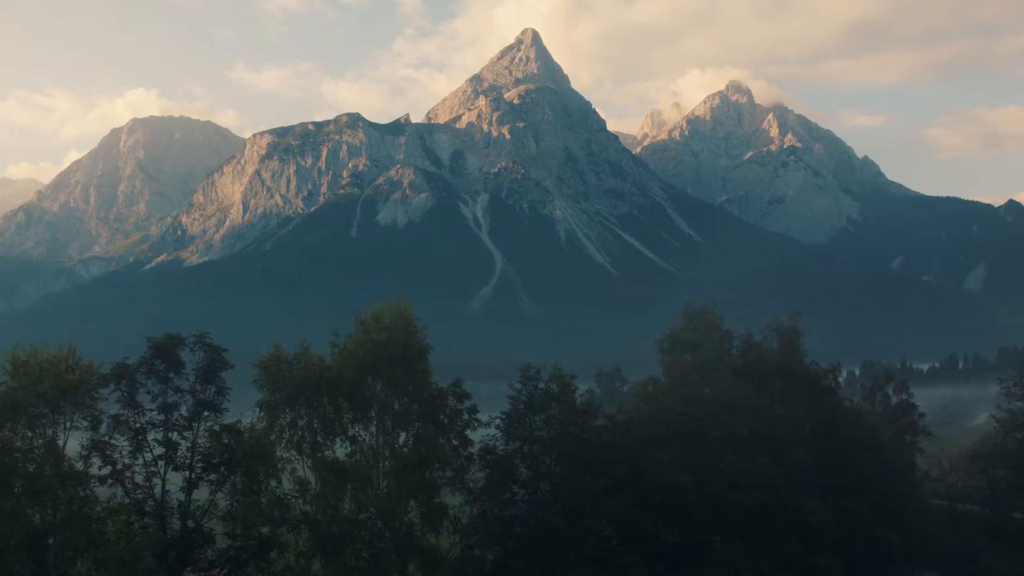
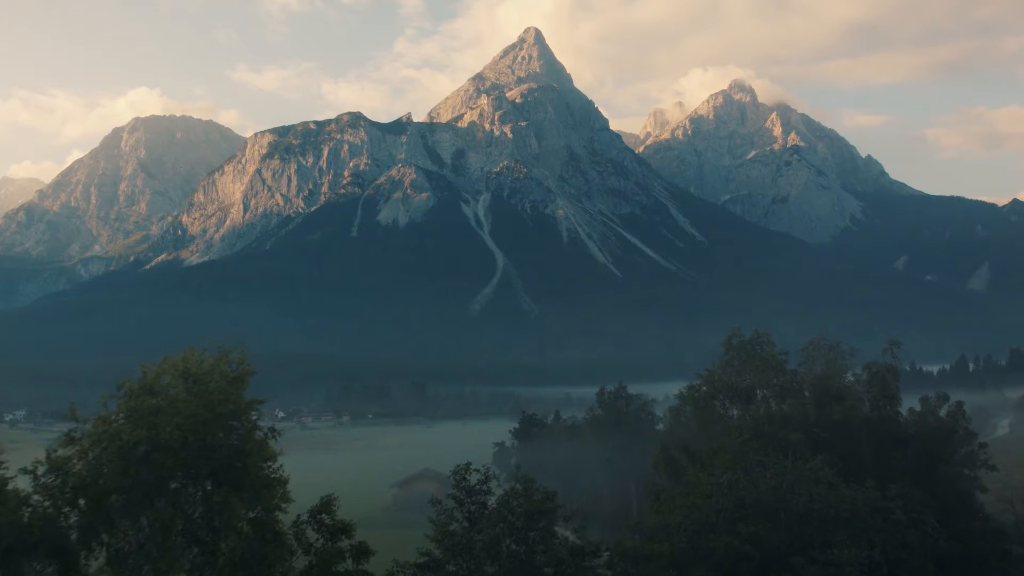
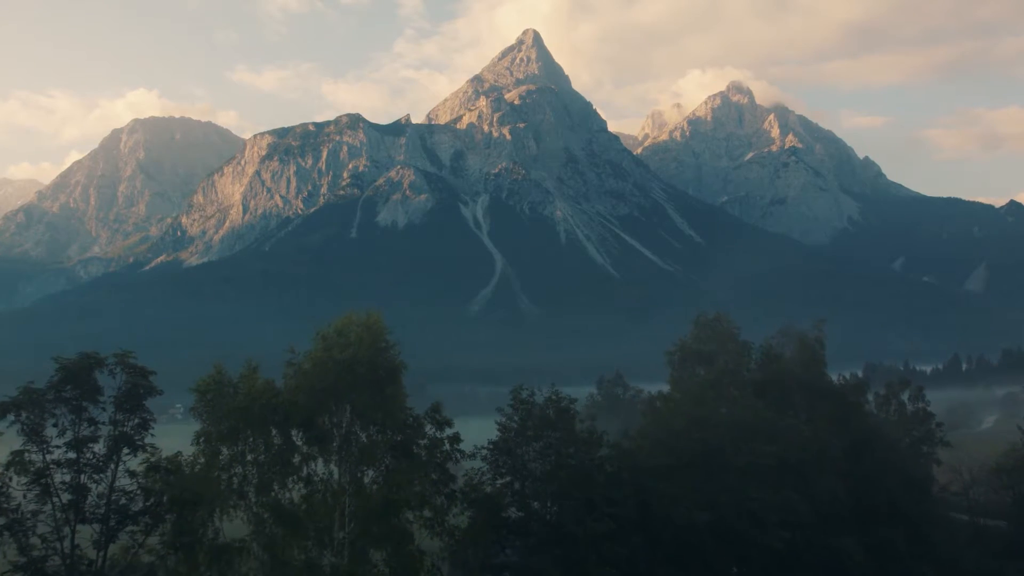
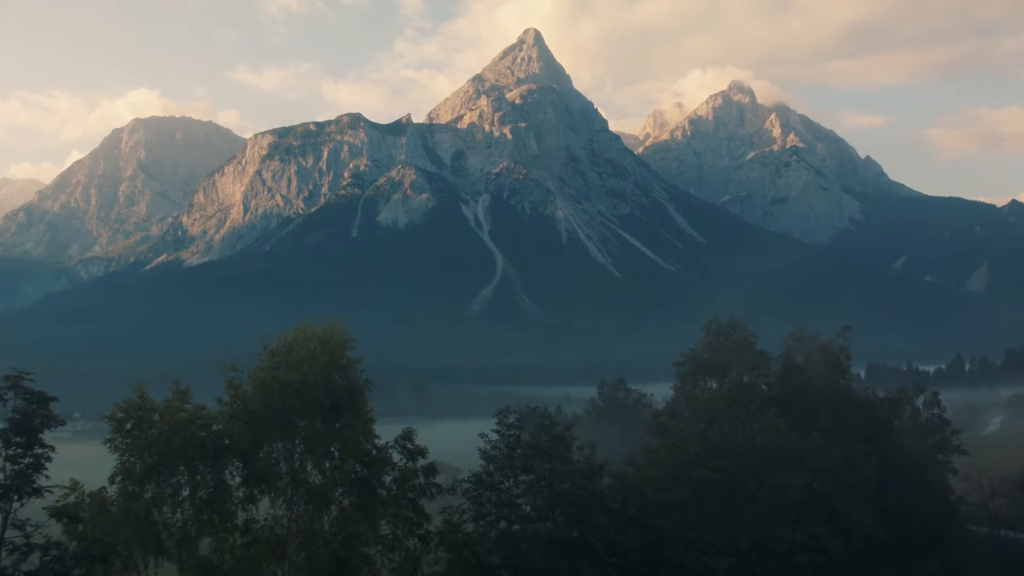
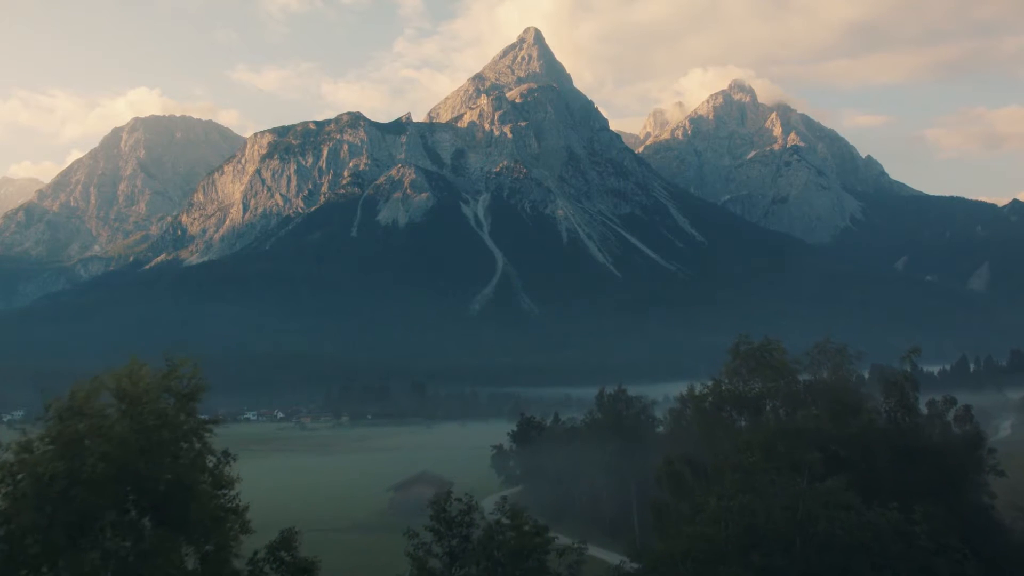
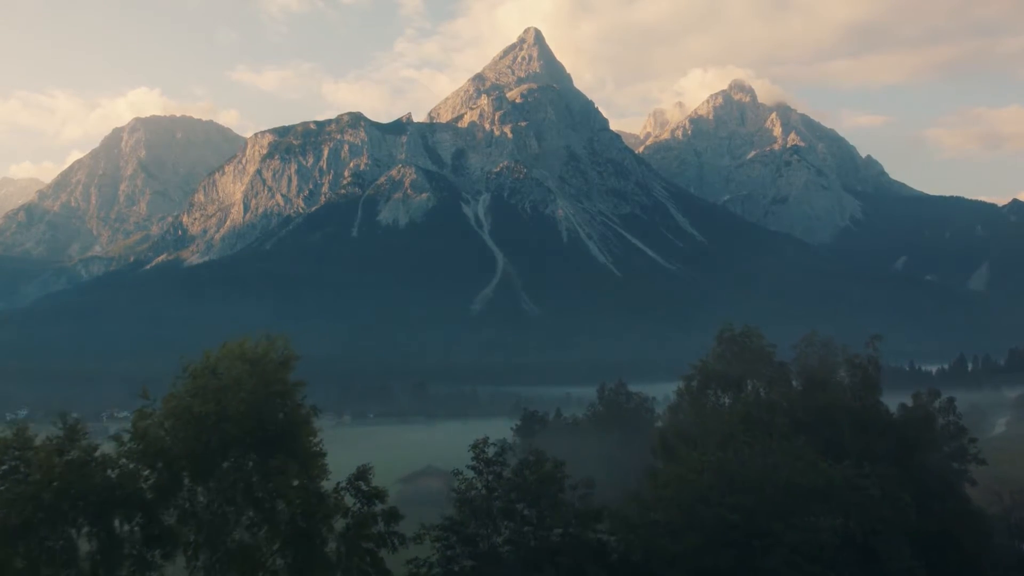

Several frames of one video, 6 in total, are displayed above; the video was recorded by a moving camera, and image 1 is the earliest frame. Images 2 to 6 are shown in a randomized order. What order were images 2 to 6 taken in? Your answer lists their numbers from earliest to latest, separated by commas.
3, 4, 6, 2, 5
